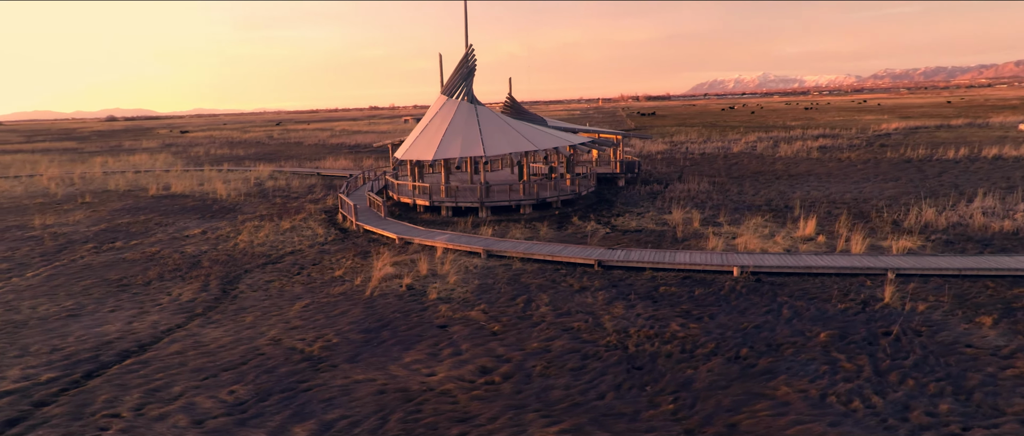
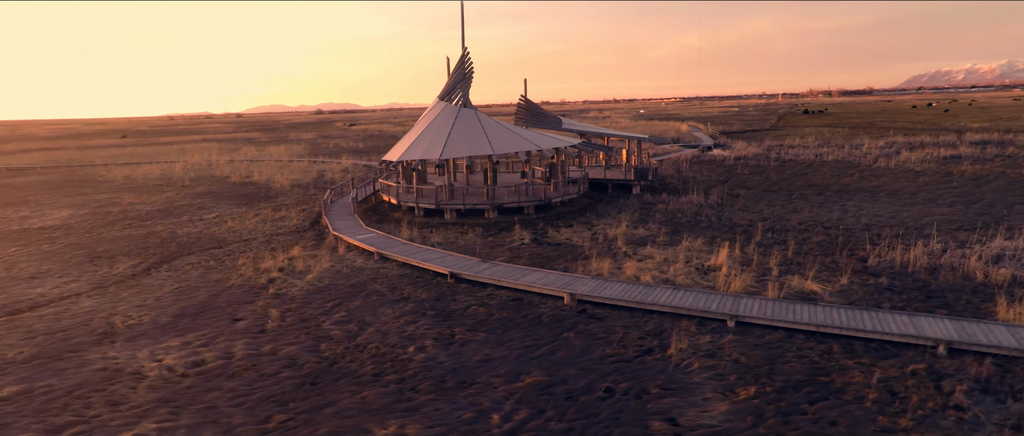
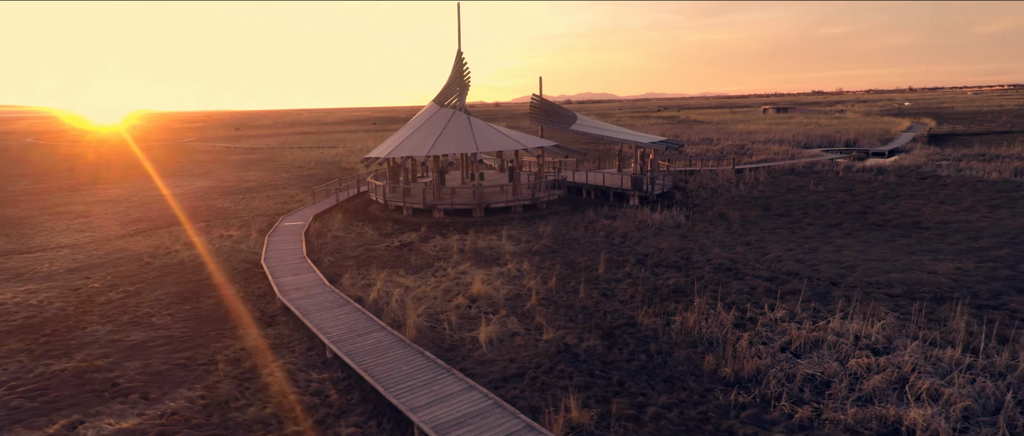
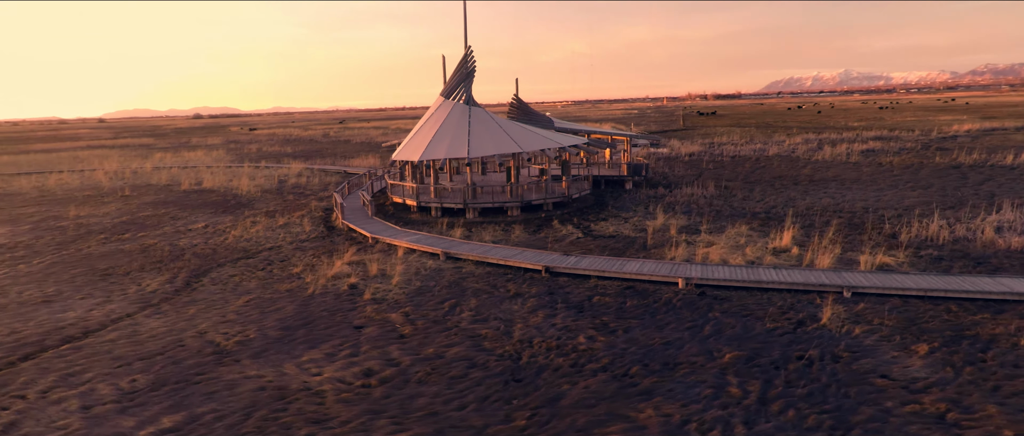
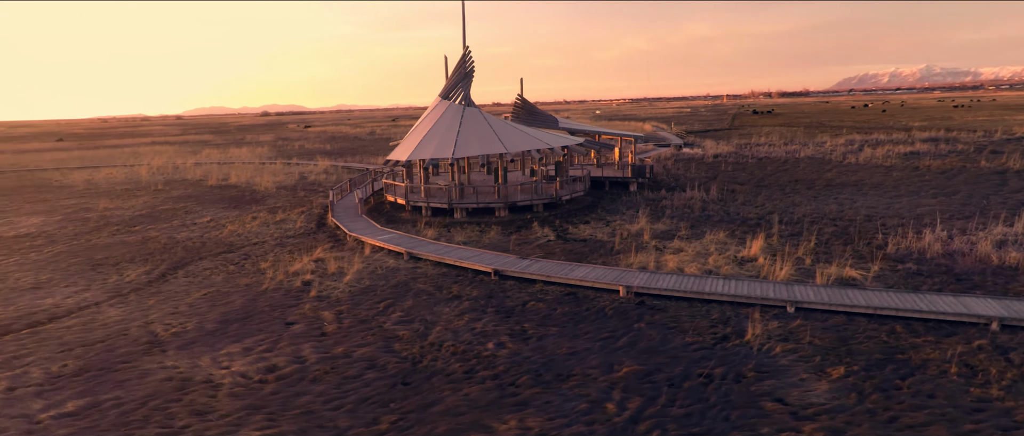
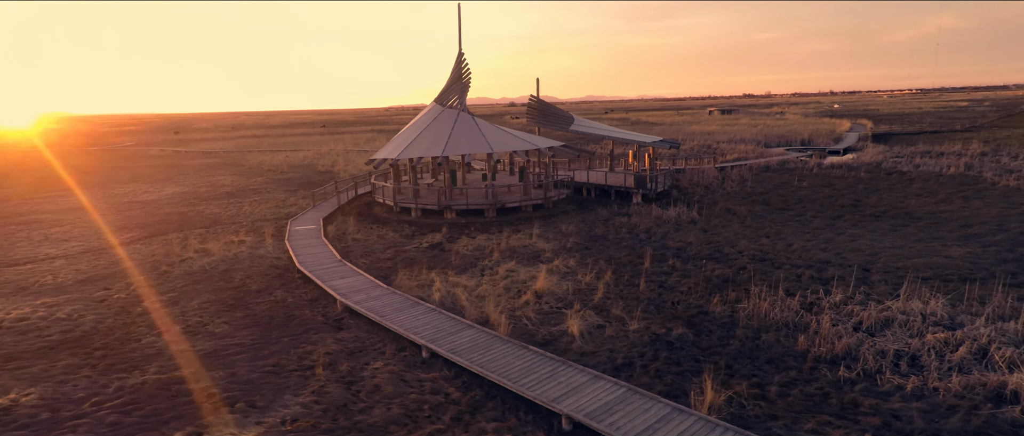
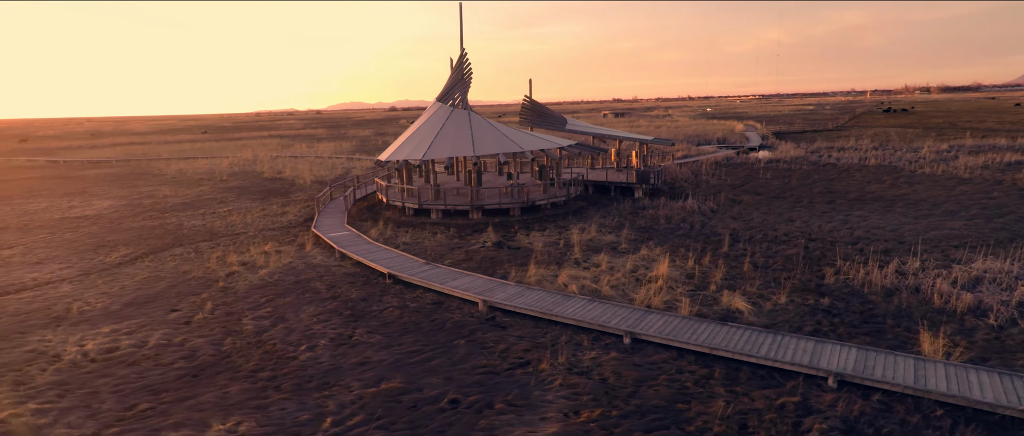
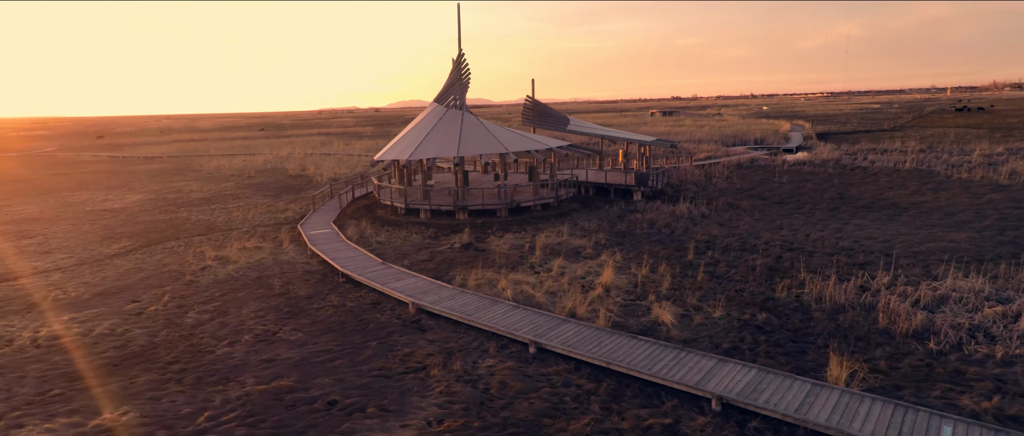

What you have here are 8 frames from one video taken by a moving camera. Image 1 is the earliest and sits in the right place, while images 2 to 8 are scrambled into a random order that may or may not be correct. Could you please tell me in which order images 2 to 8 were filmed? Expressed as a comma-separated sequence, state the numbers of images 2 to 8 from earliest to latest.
4, 5, 2, 7, 8, 6, 3
